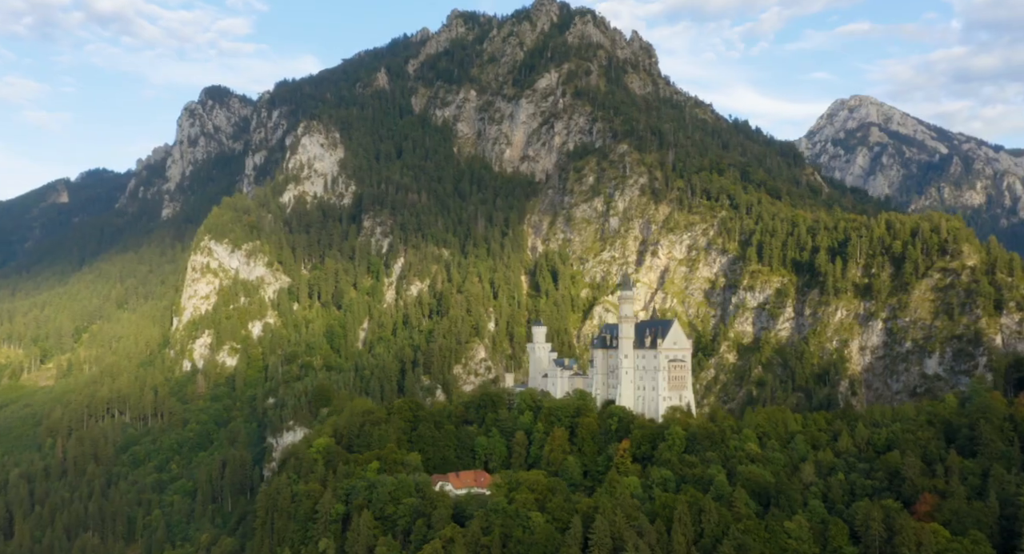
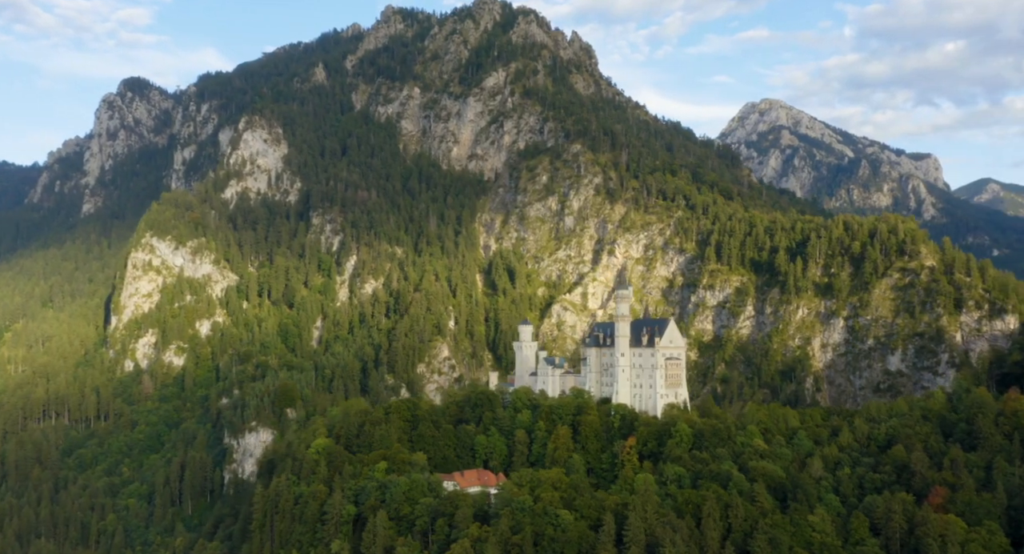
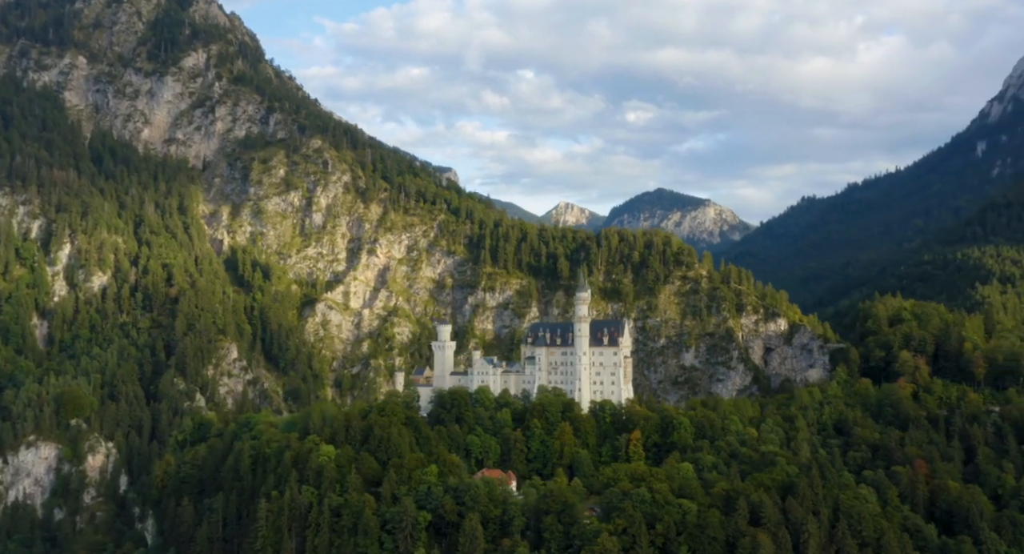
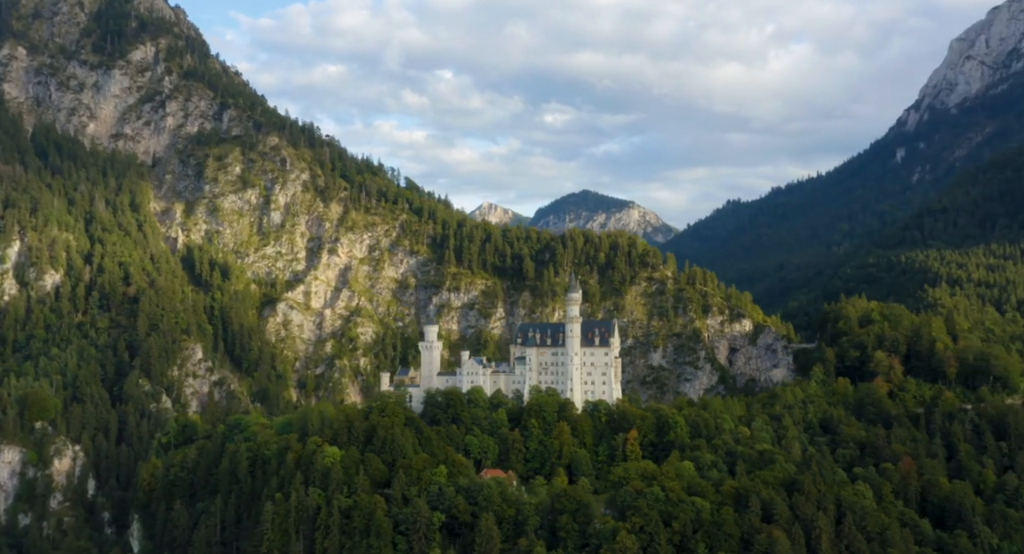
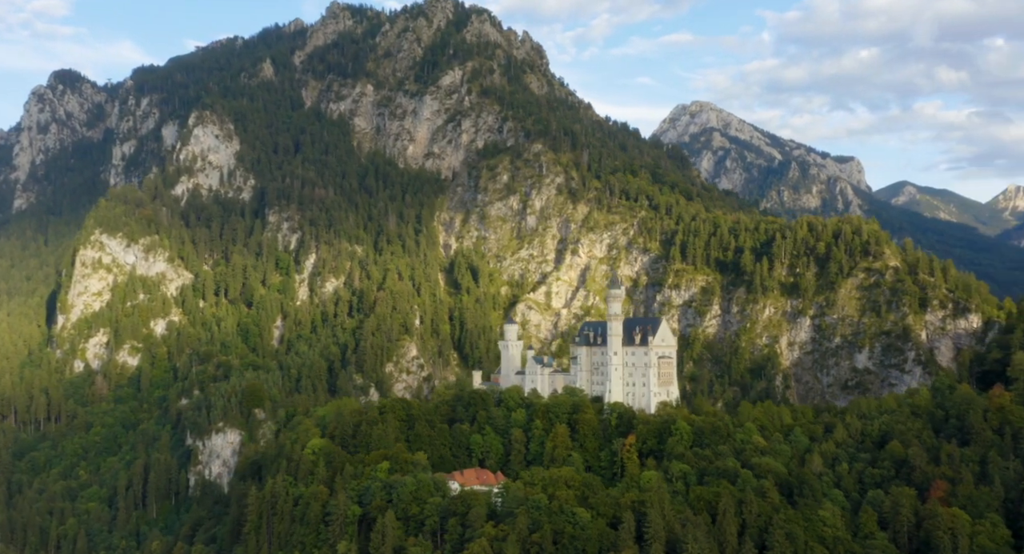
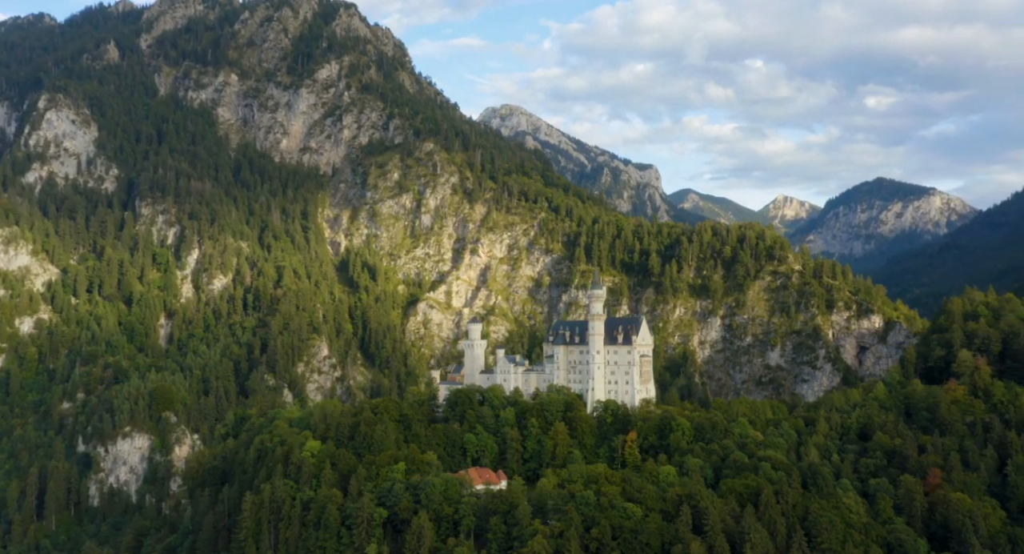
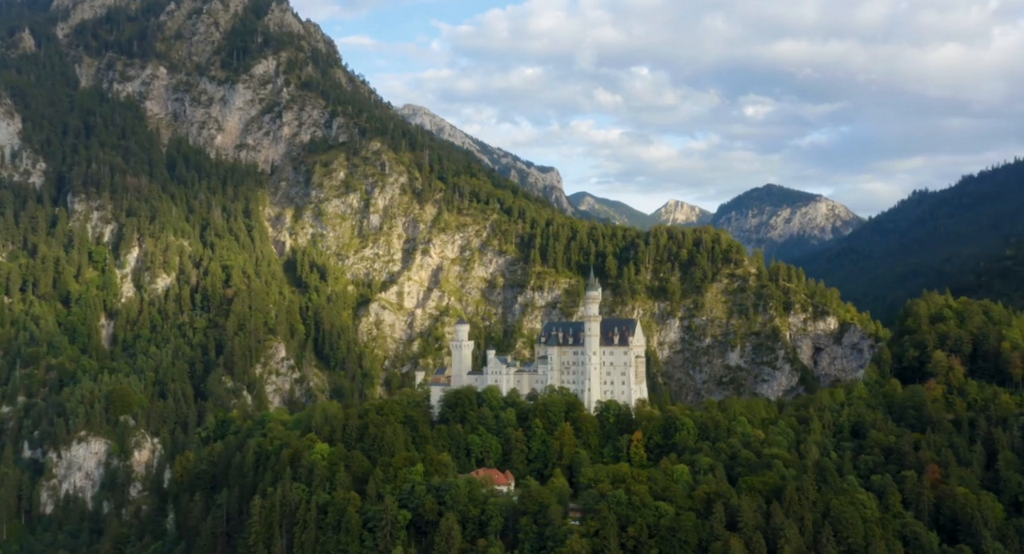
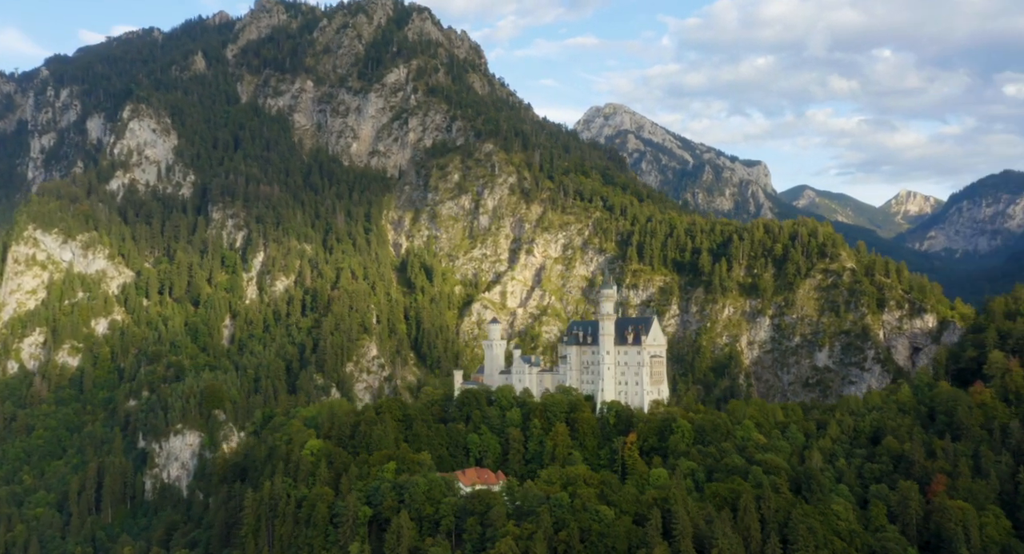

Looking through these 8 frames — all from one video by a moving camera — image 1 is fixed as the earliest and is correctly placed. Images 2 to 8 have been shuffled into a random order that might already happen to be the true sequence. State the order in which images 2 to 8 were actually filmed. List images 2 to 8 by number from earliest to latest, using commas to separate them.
2, 5, 8, 6, 7, 3, 4
